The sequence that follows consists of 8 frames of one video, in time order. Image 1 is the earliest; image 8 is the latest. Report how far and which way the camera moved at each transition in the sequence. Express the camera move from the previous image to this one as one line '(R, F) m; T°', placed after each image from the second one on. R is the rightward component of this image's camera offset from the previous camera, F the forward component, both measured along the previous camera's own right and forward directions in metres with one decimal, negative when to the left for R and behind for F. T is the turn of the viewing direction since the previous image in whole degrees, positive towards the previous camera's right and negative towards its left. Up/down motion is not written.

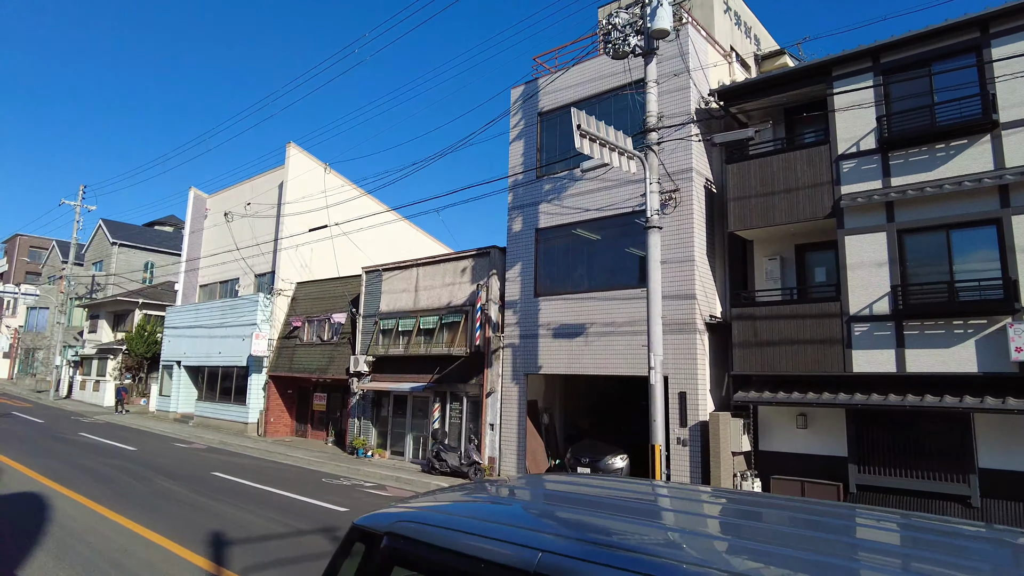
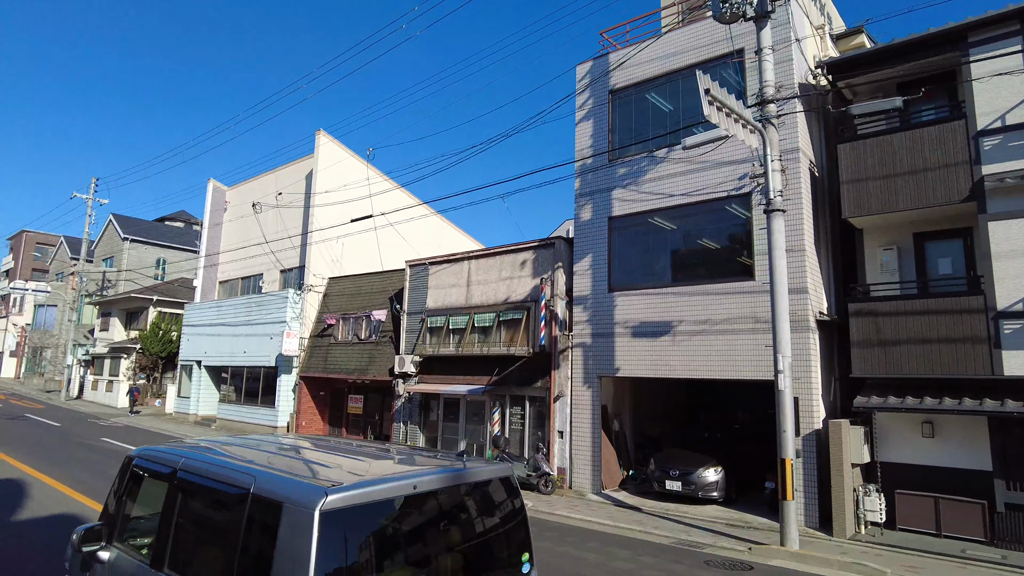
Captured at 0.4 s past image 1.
(-1.7, +1.3) m; 0°
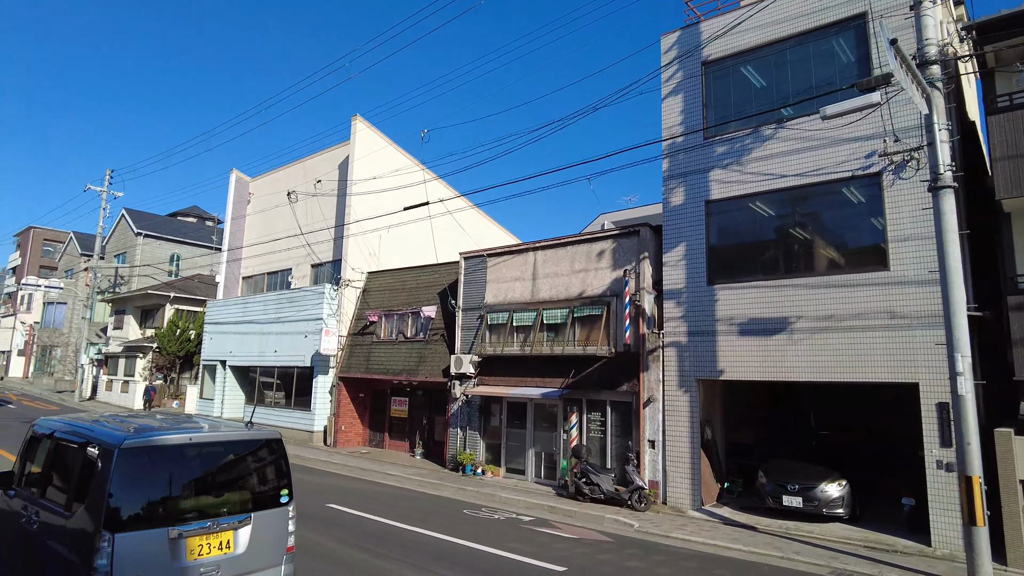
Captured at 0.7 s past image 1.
(-1.8, +1.4) m; 0°
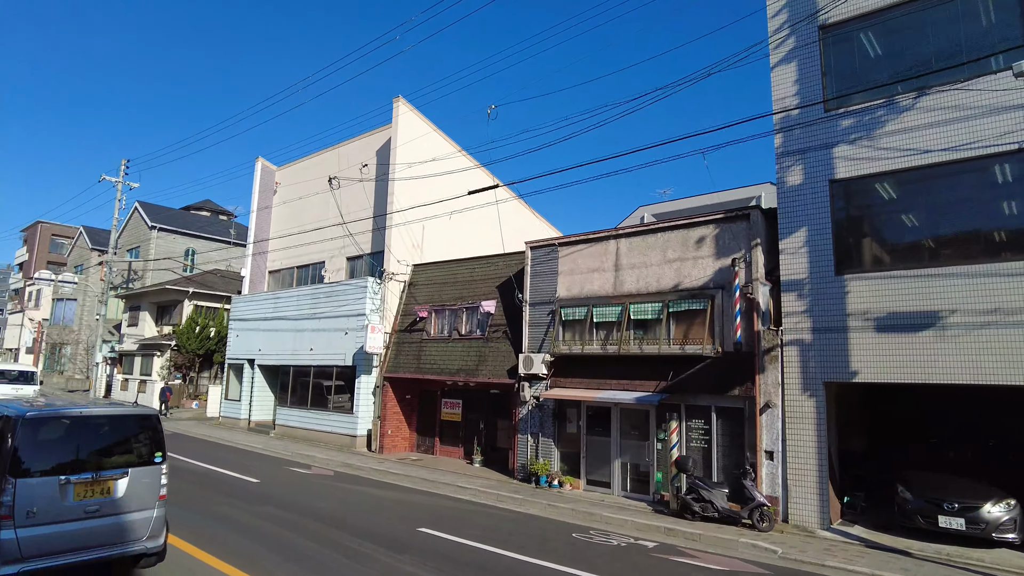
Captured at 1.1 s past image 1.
(-1.9, +1.5) m; 0°
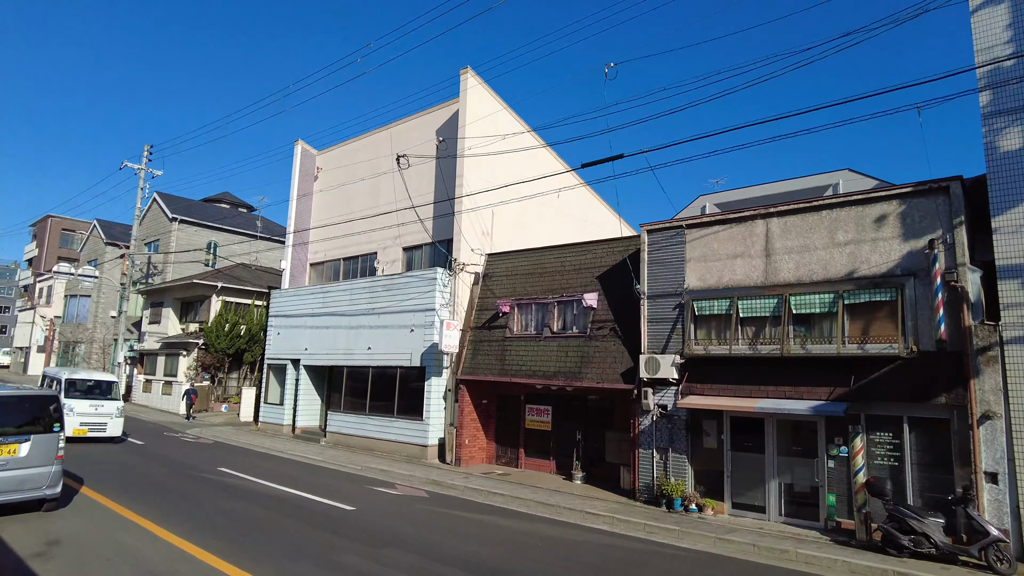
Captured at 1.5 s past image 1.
(-2.6, +2.1) m; 0°
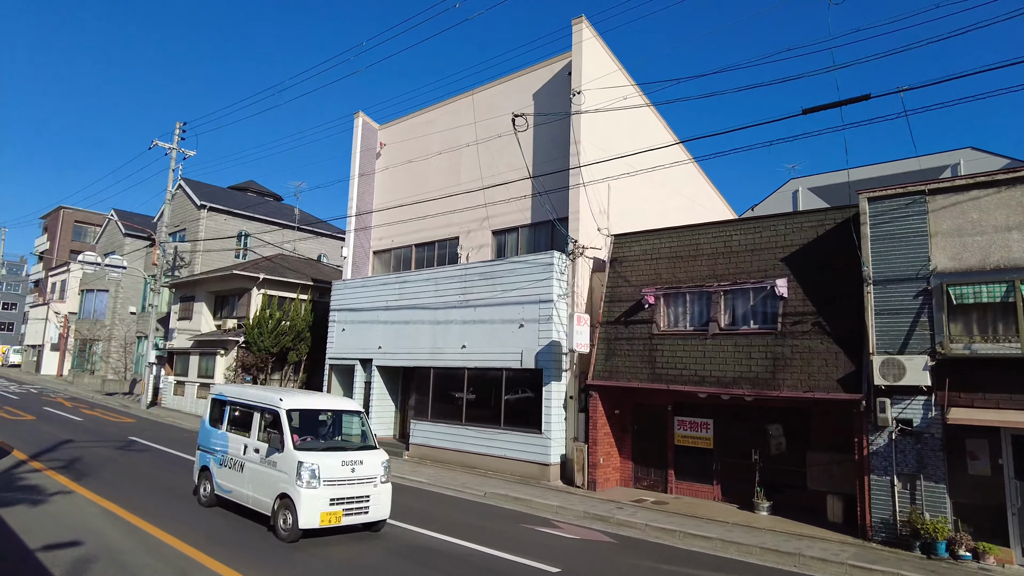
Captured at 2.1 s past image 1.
(-3.3, +2.8) m; 0°
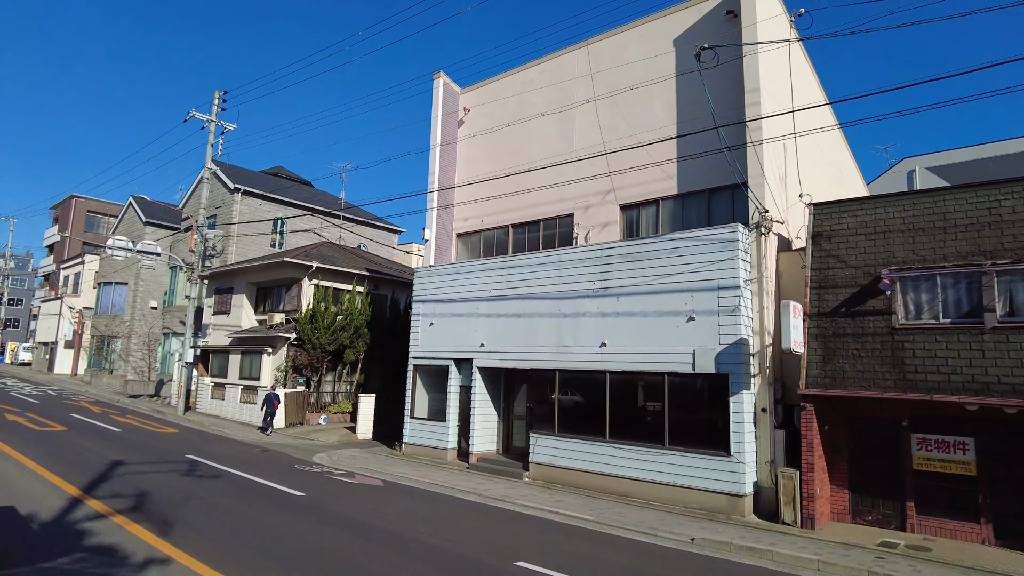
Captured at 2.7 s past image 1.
(-3.4, +3.1) m; 0°
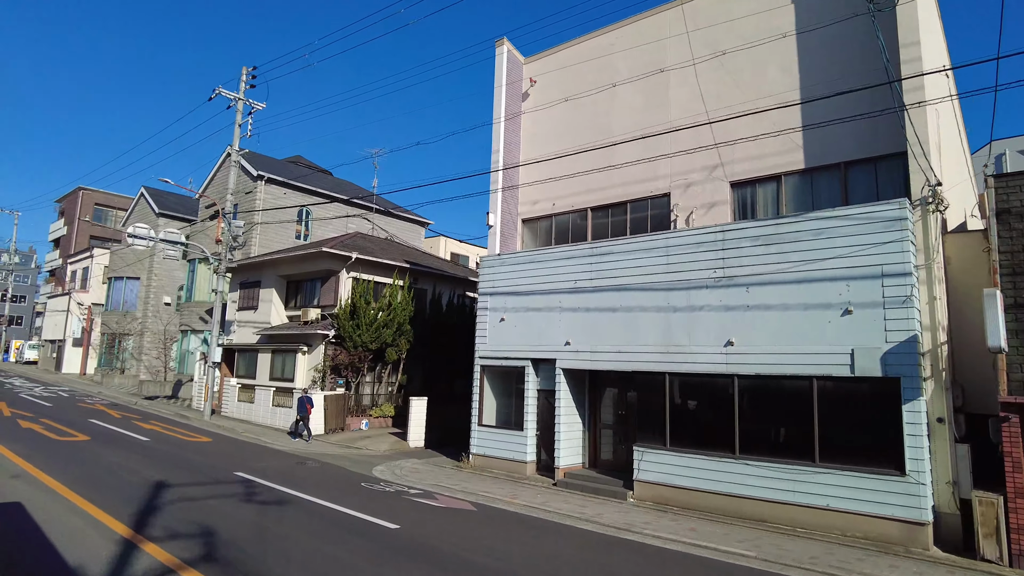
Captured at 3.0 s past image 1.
(-2.0, +2.0) m; 0°
